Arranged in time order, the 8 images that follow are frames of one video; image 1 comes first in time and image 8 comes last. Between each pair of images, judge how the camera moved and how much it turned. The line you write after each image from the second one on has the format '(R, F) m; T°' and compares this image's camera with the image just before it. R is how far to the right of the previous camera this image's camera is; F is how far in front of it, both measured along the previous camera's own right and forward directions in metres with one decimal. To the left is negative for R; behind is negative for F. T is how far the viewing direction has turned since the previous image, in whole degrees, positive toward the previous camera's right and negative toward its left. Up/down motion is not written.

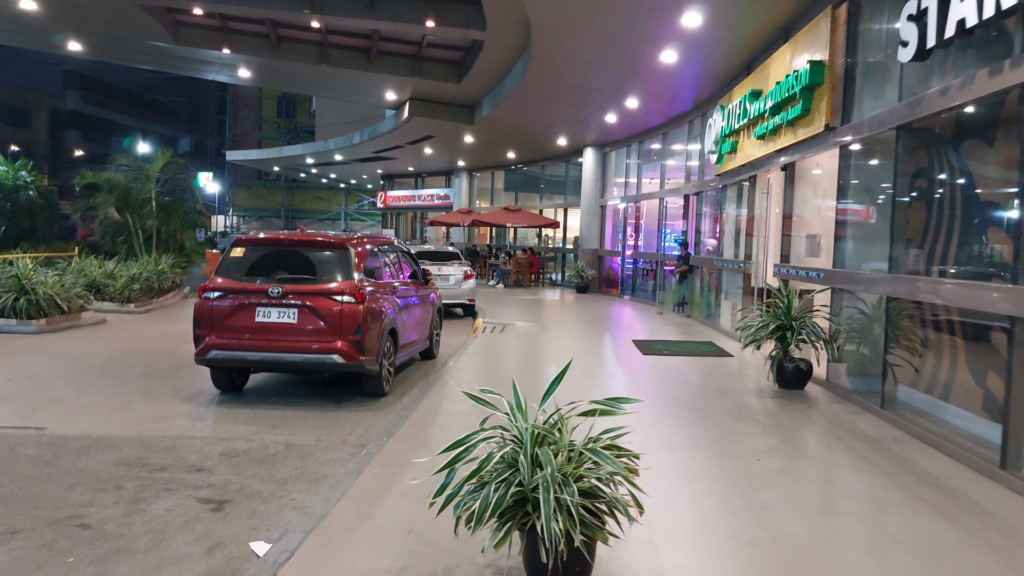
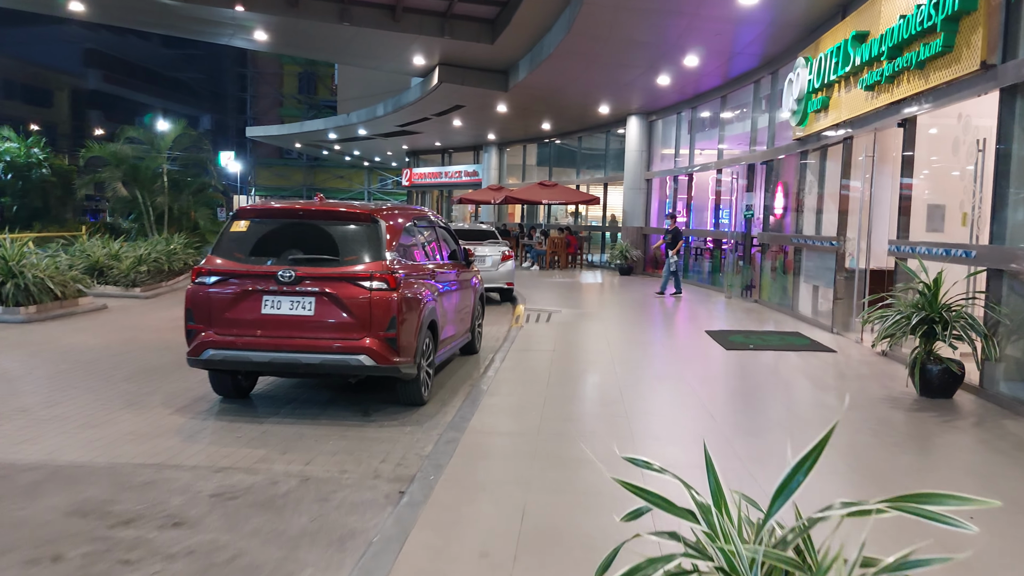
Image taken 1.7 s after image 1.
(-0.3, +1.5) m; -2°
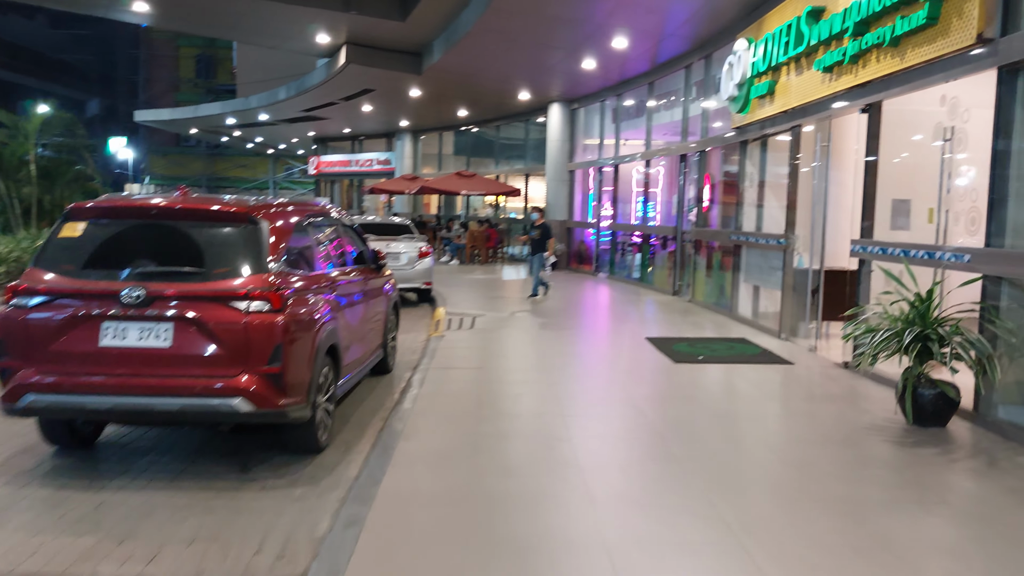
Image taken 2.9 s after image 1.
(0.0, +1.2) m; +6°
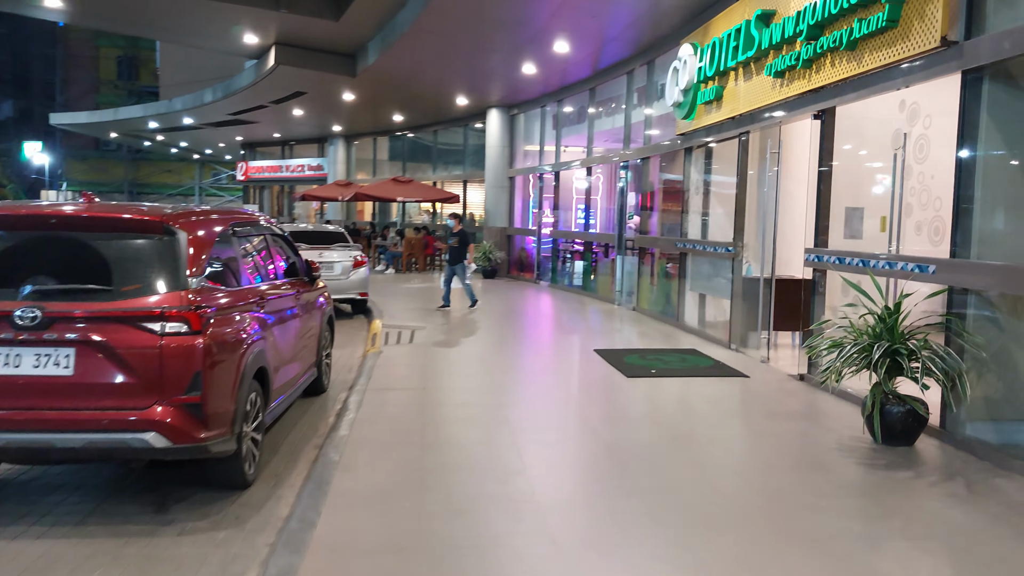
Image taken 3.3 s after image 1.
(-0.1, +0.4) m; +4°
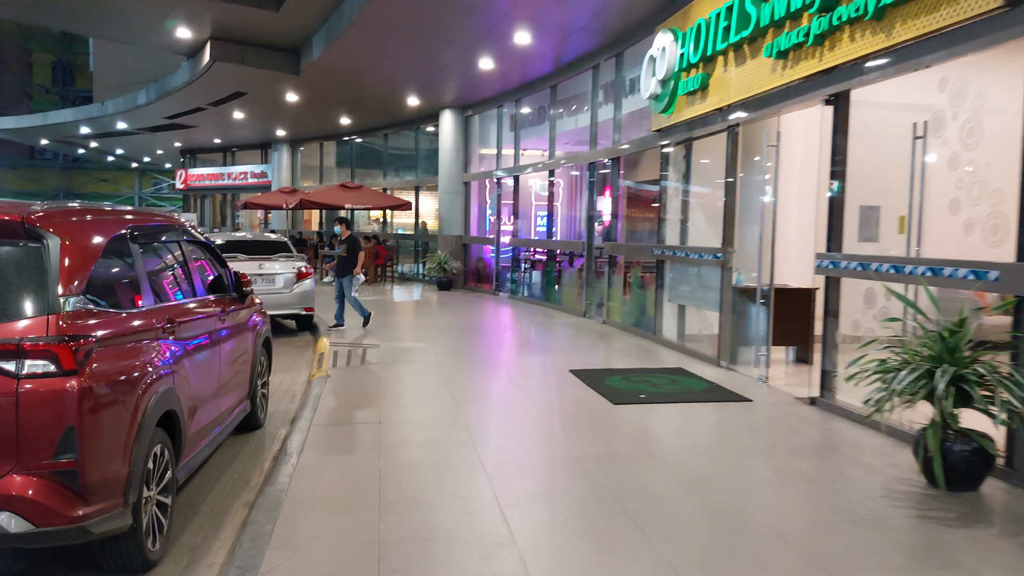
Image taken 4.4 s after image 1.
(-0.1, +1.0) m; +3°
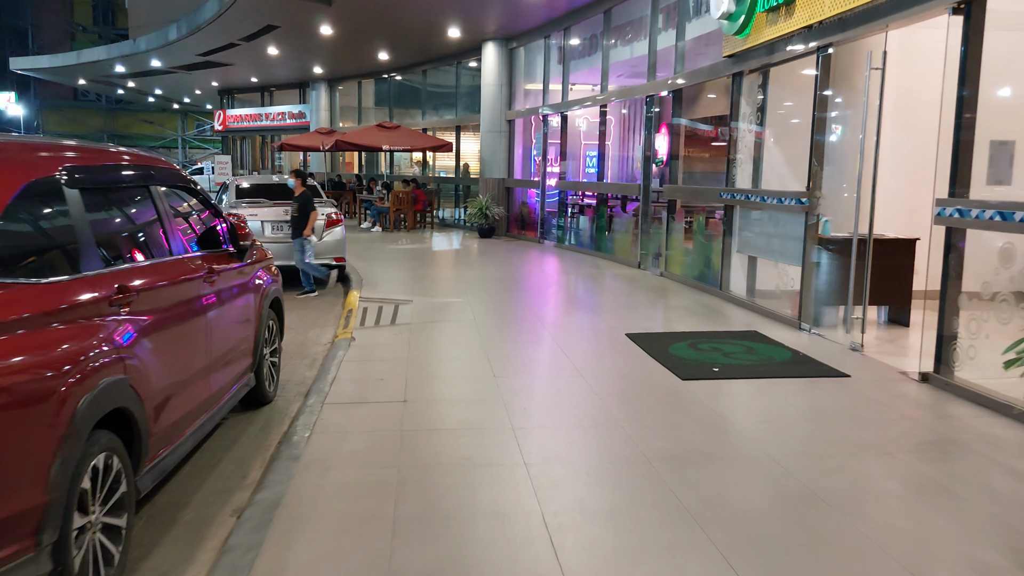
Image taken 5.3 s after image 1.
(0.0, +1.0) m; -3°
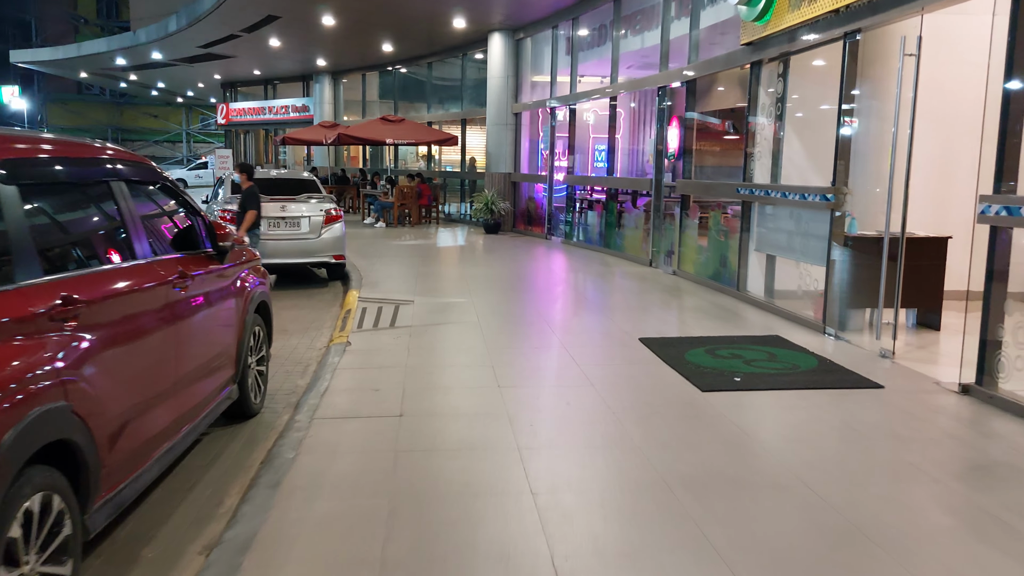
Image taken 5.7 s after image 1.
(0.0, +0.4) m; 0°
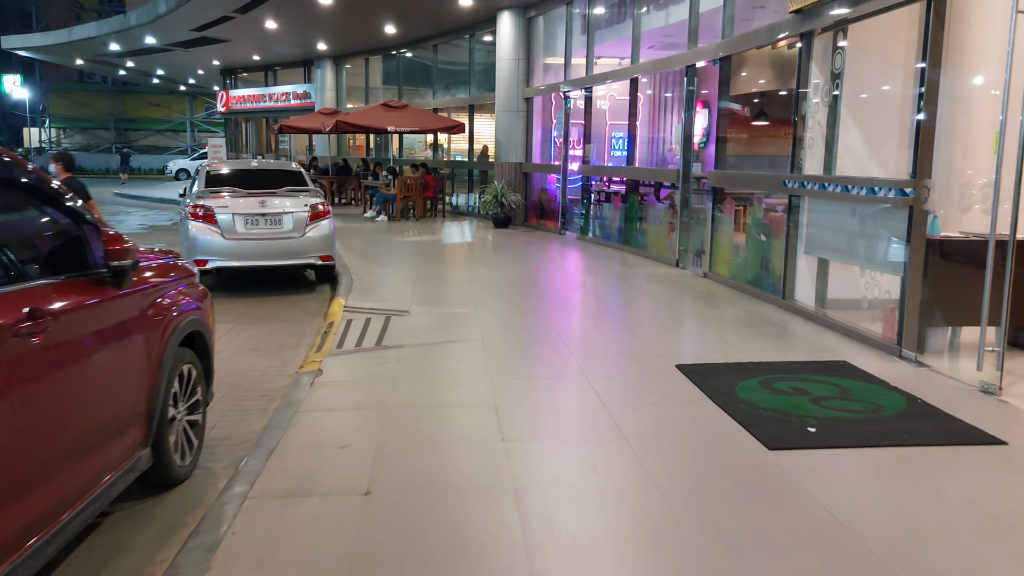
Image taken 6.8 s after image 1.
(0.0, +1.1) m; -1°
